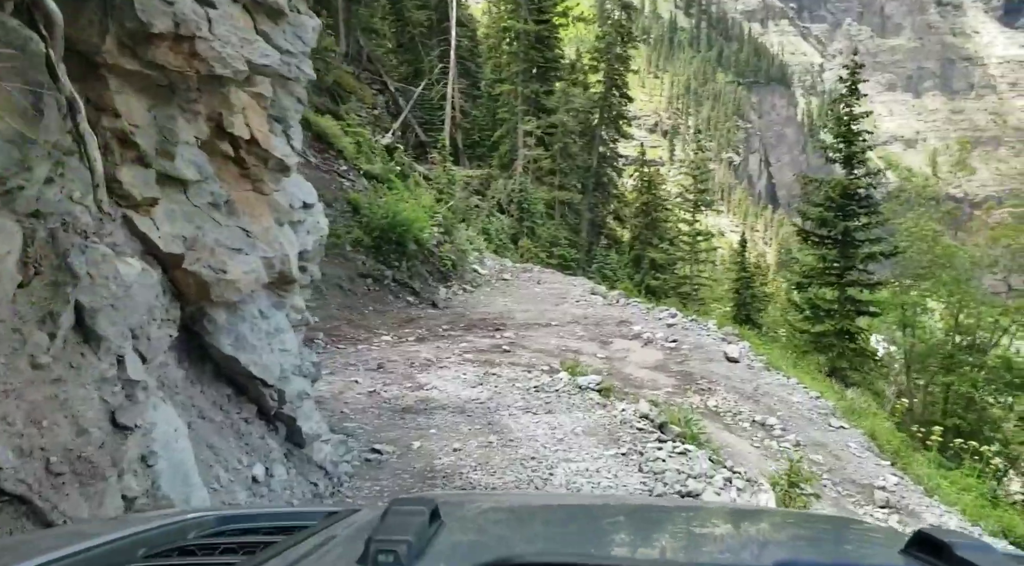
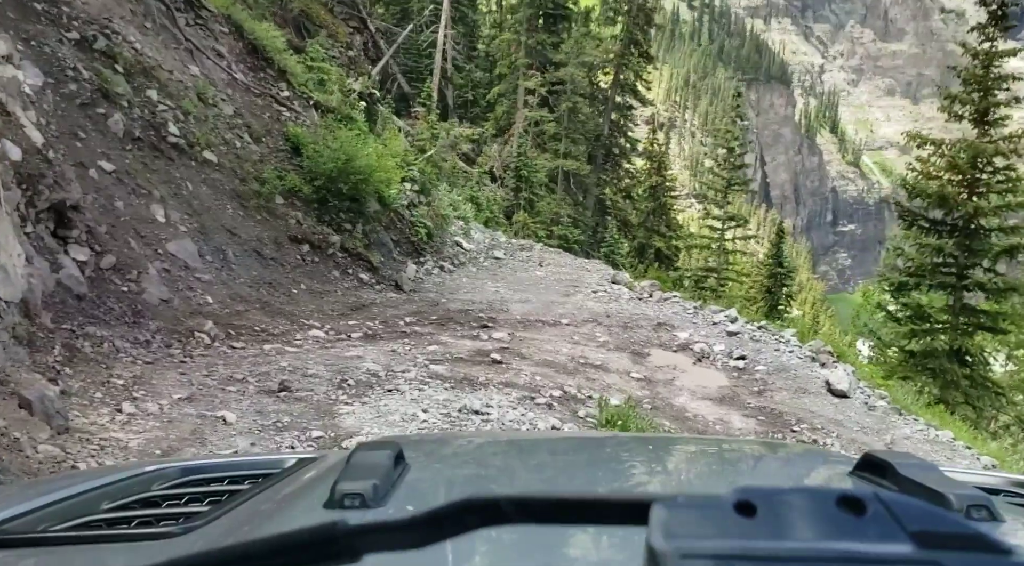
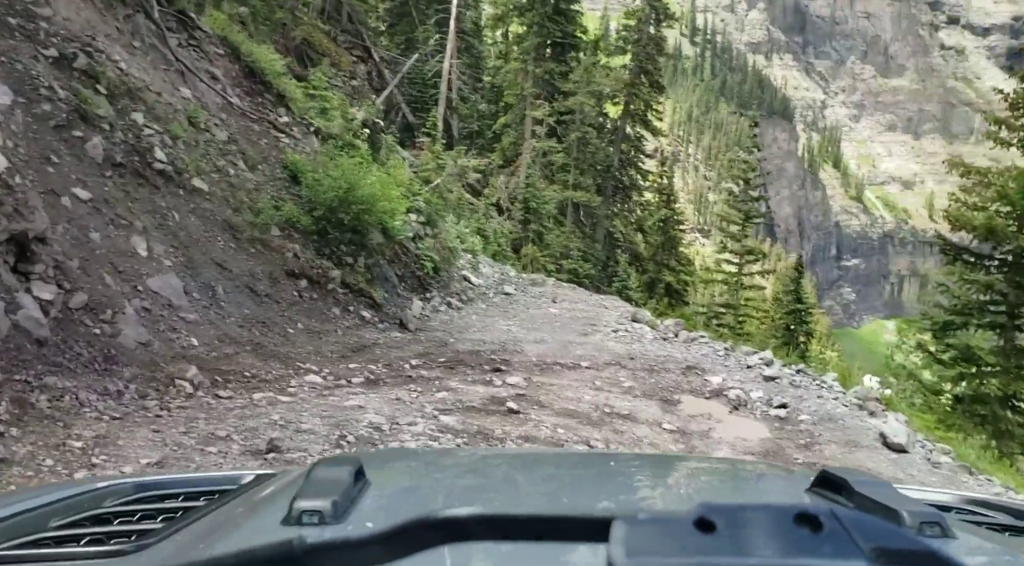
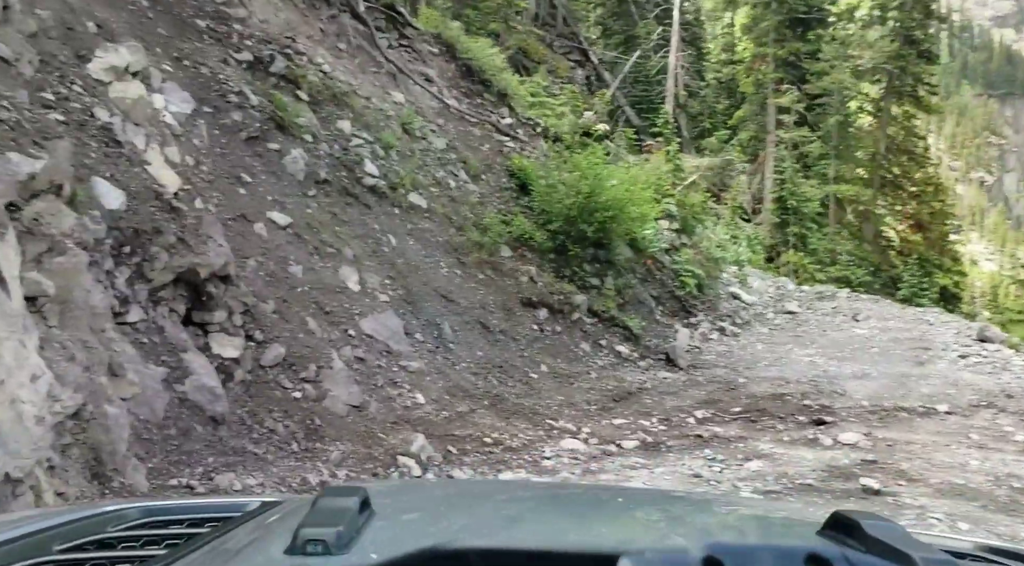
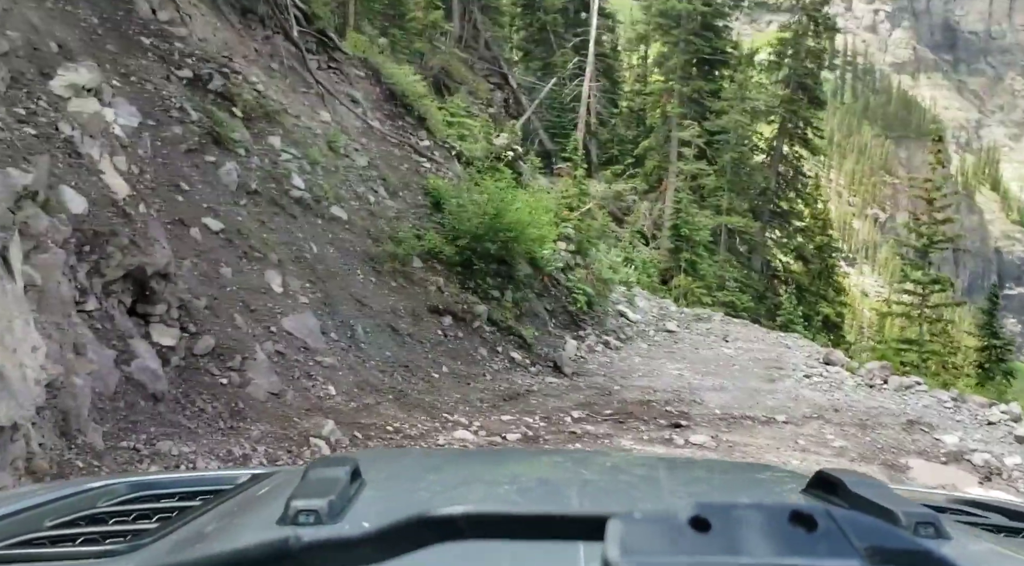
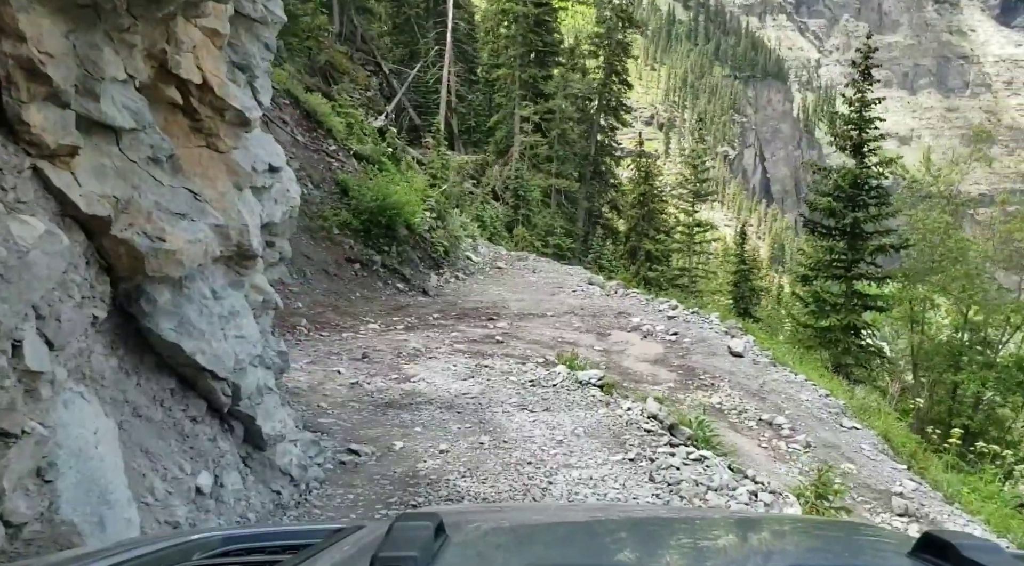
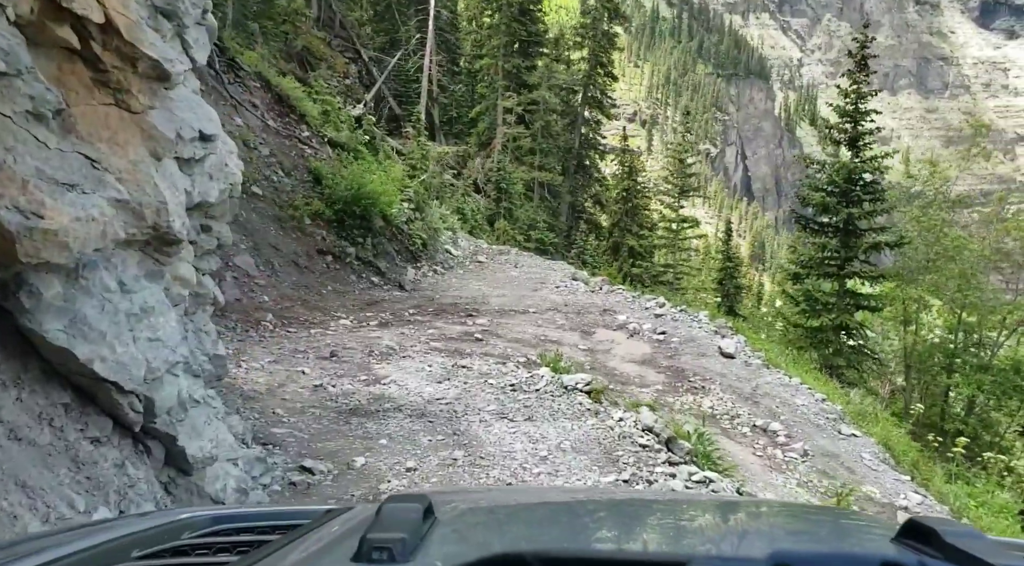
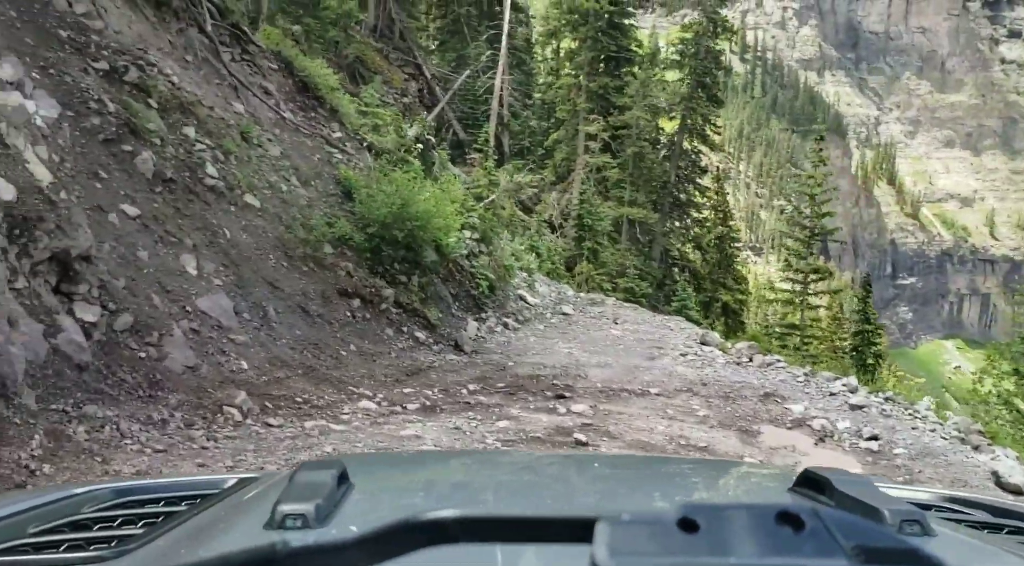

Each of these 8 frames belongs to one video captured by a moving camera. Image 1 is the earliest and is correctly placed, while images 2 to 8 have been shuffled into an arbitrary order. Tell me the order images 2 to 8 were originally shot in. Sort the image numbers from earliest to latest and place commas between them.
6, 7, 2, 3, 8, 5, 4
